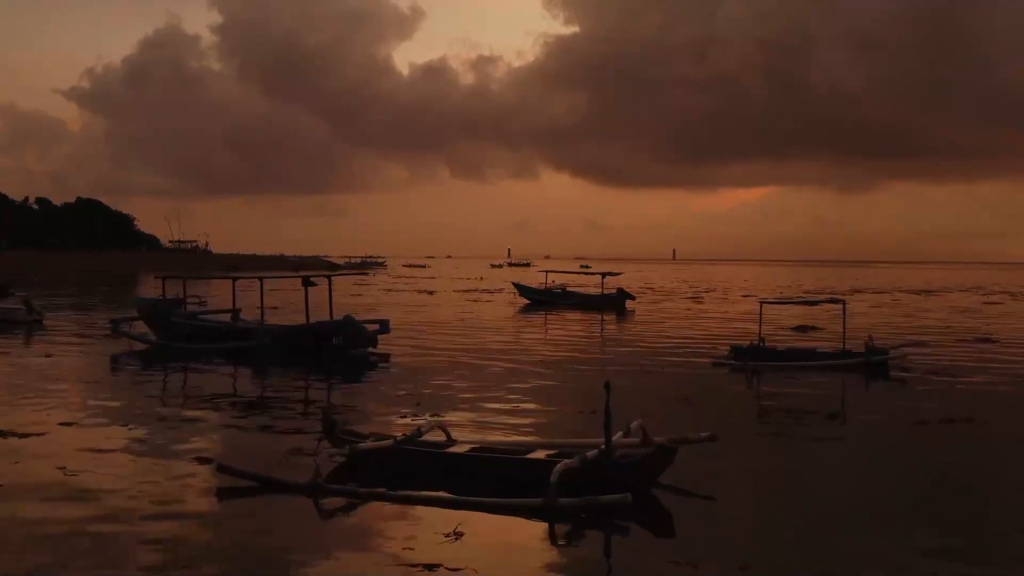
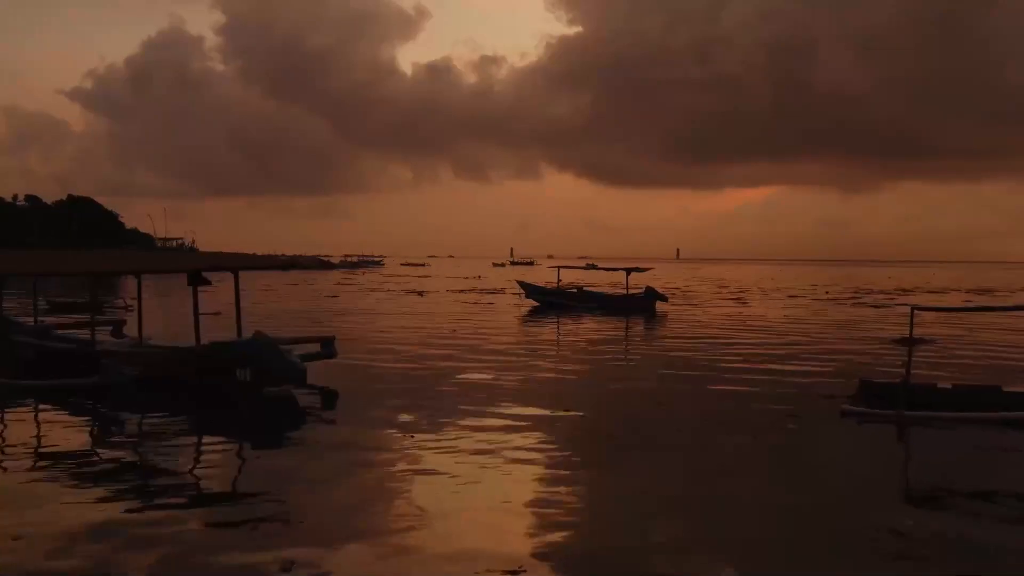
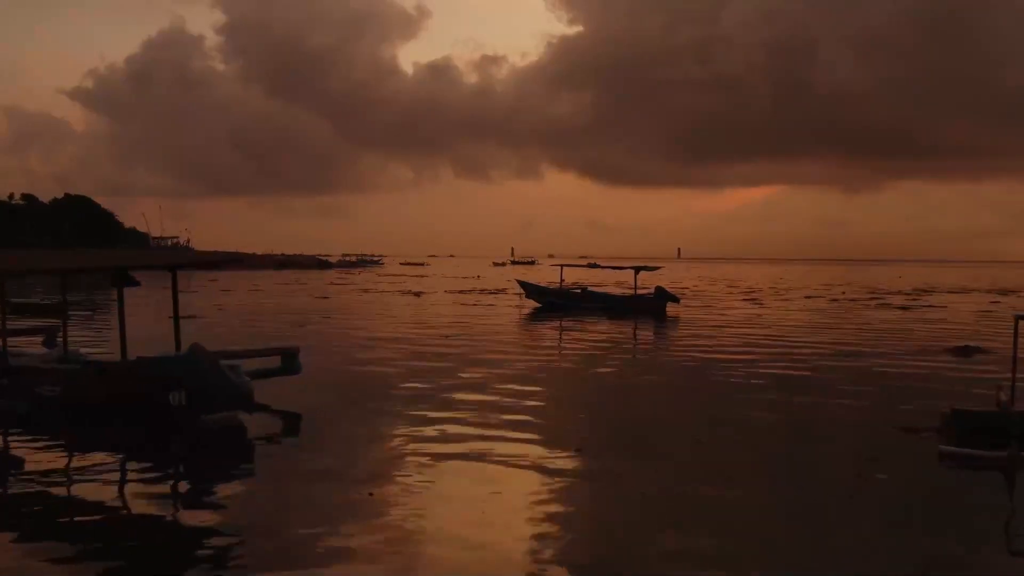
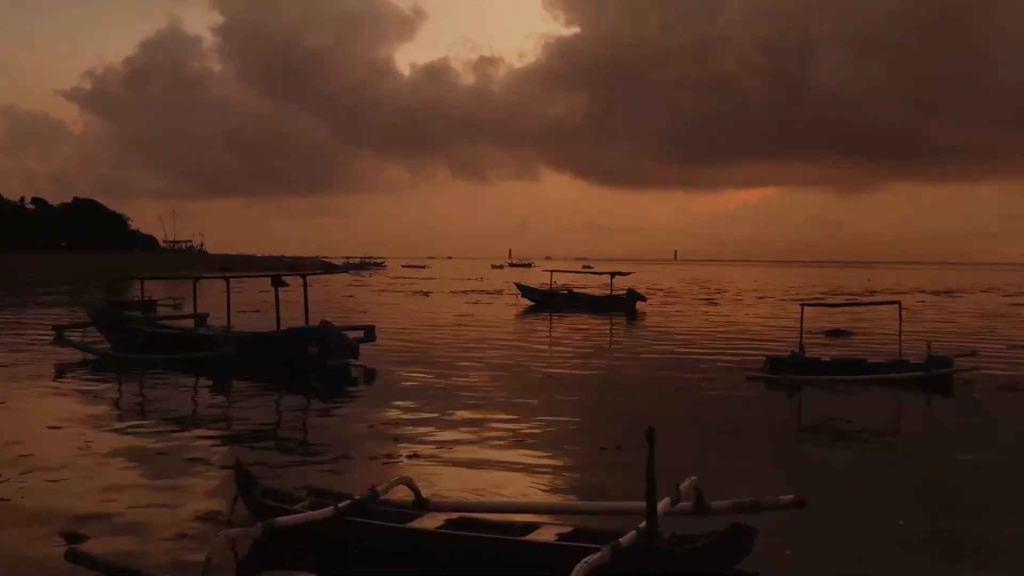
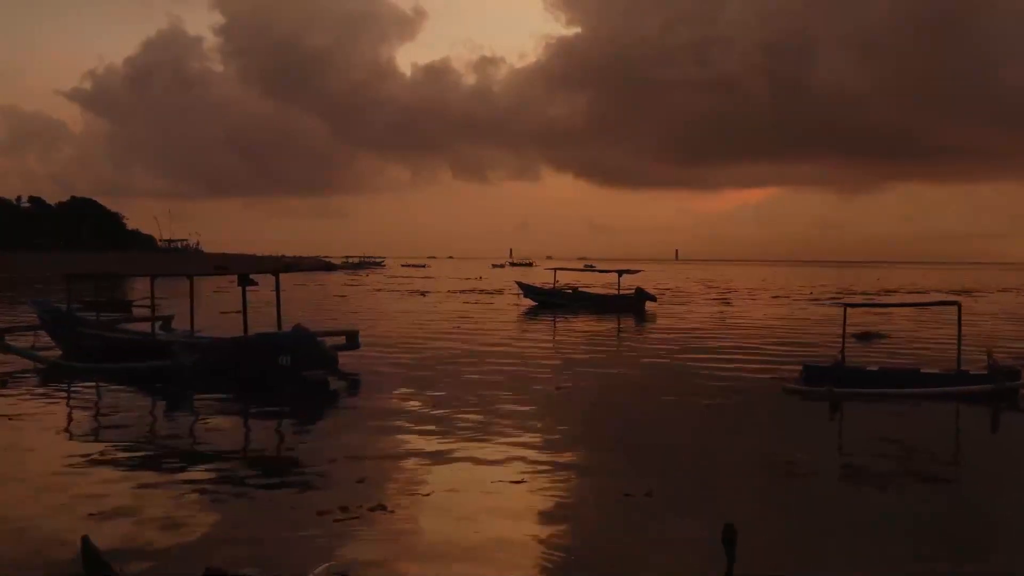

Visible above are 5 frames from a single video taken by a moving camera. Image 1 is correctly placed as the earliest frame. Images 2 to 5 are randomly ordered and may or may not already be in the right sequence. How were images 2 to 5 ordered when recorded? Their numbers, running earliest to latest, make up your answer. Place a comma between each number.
4, 5, 2, 3
